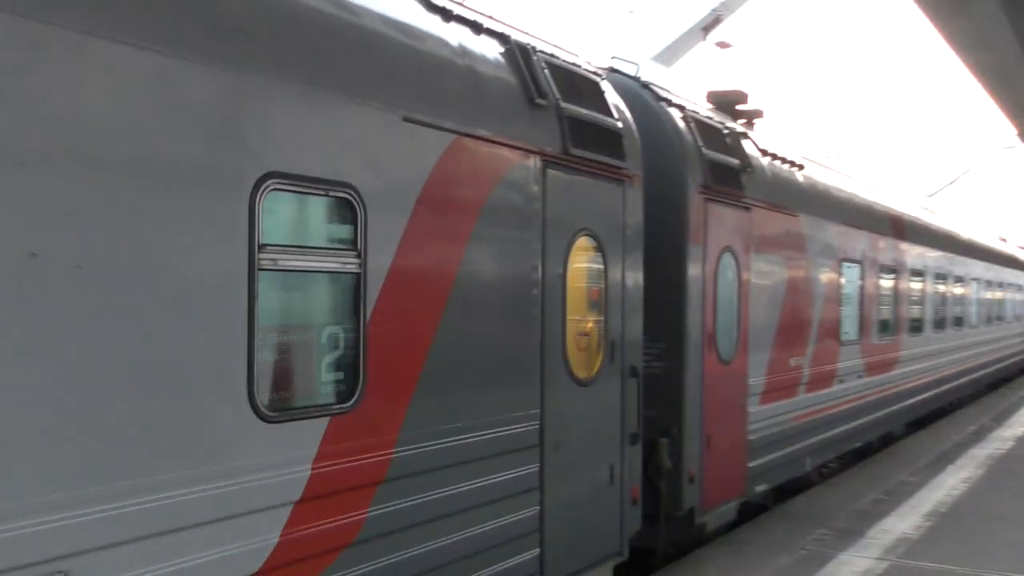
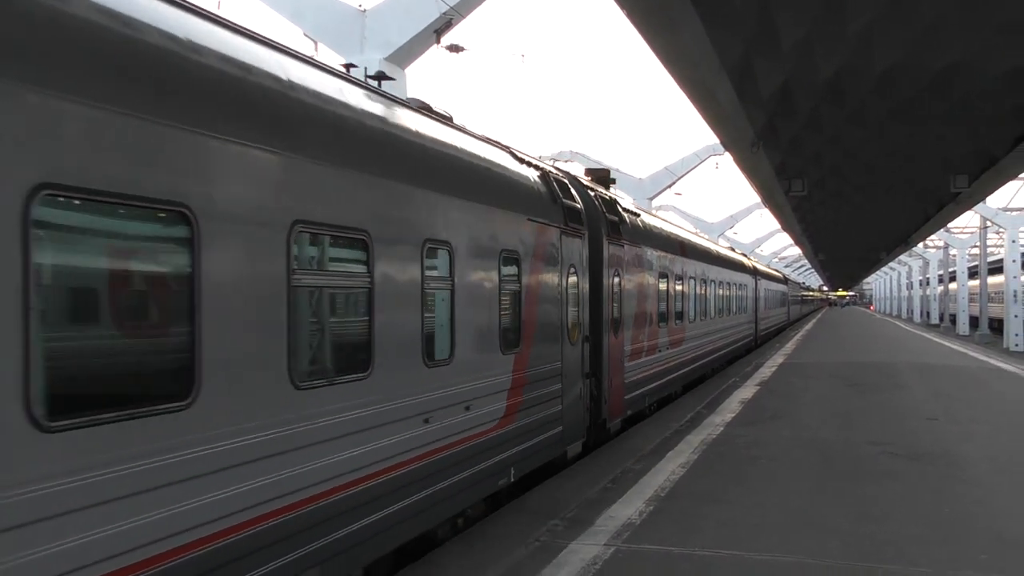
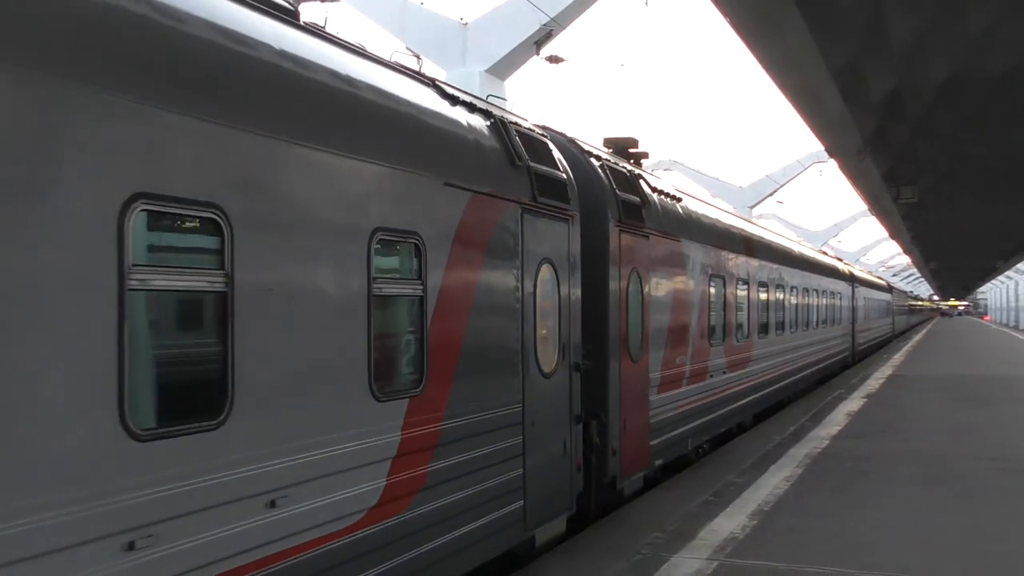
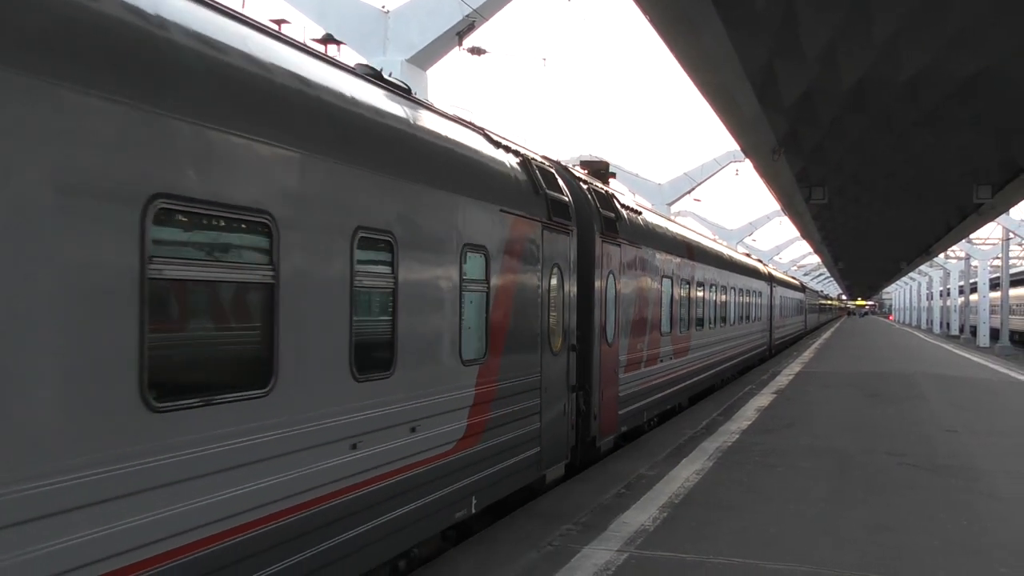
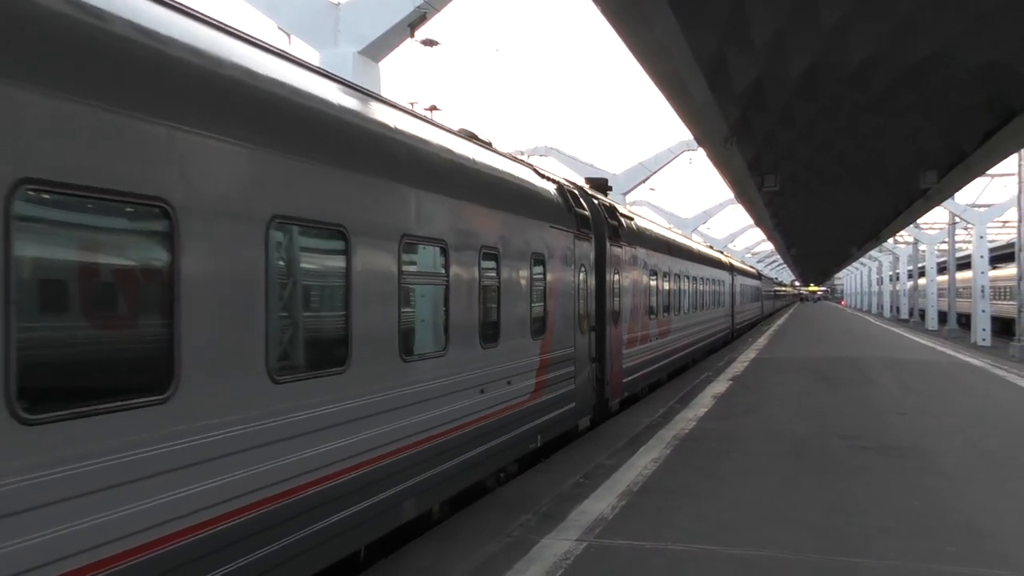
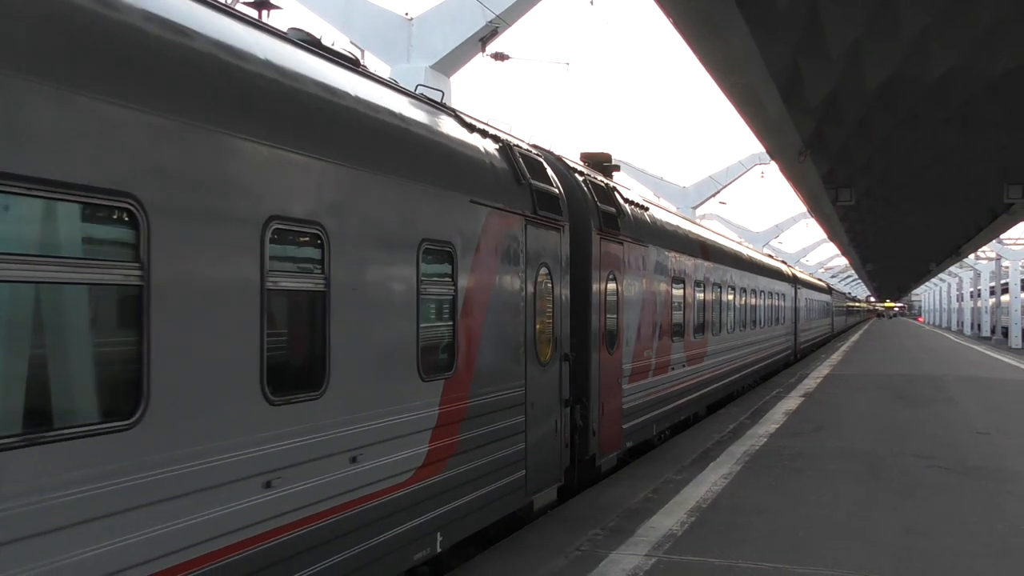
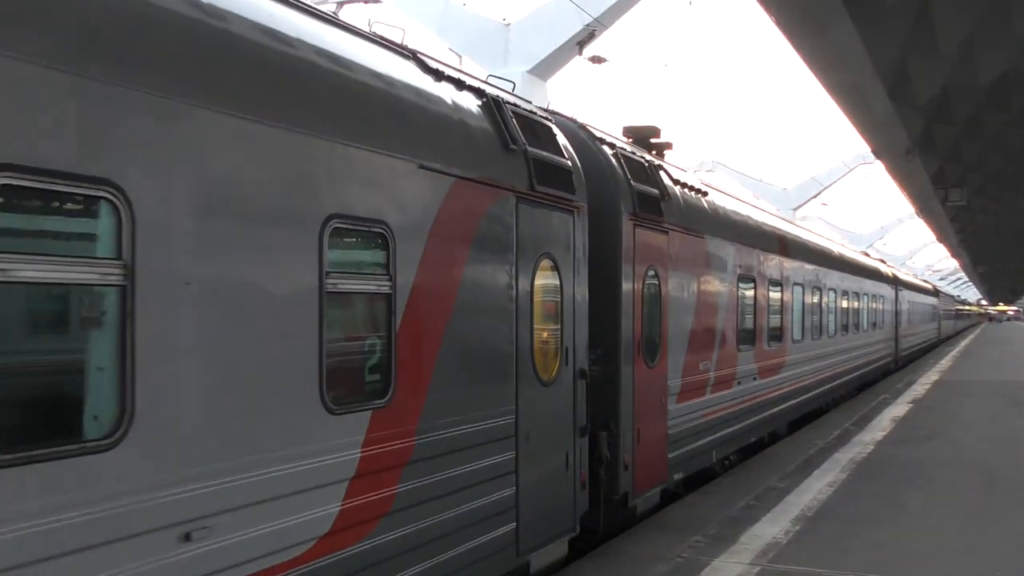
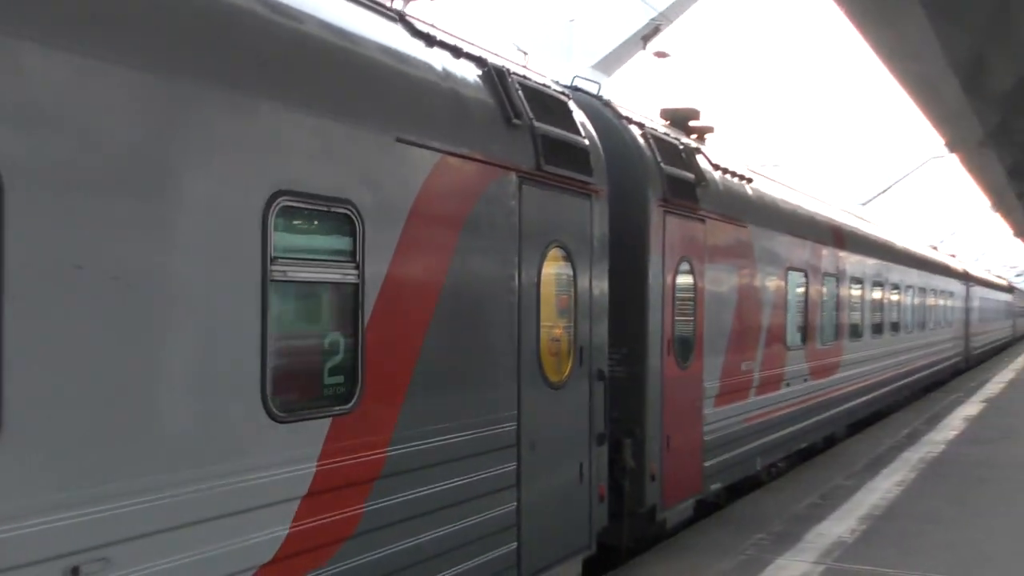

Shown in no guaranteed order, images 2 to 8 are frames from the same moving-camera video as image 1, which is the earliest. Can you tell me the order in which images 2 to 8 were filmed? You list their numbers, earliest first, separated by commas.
8, 7, 3, 6, 4, 2, 5
